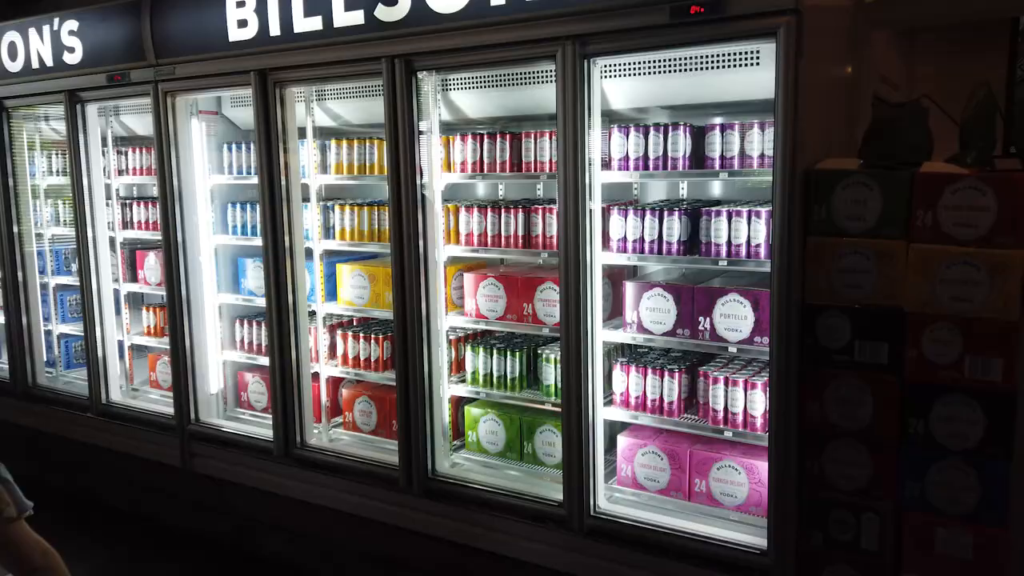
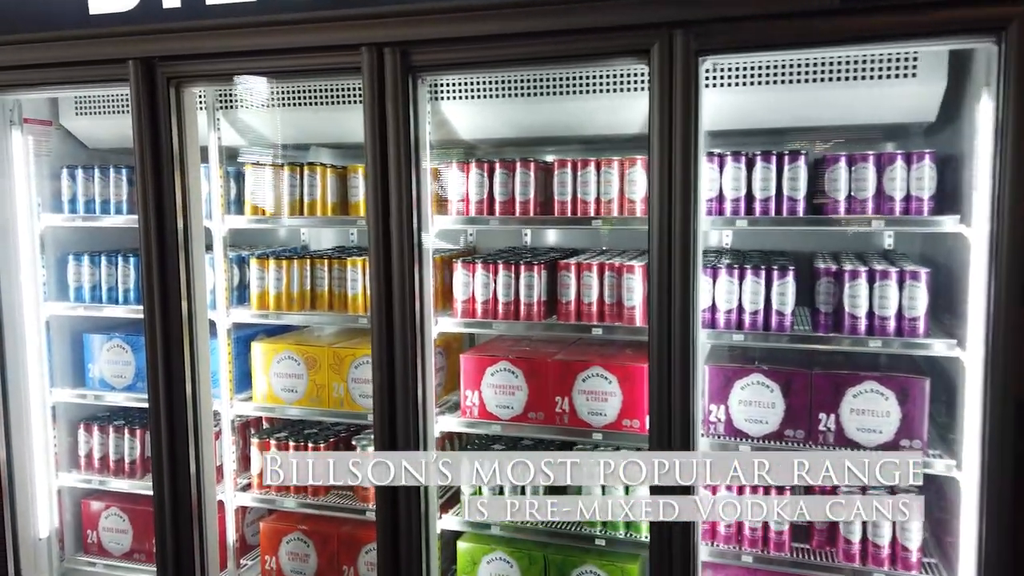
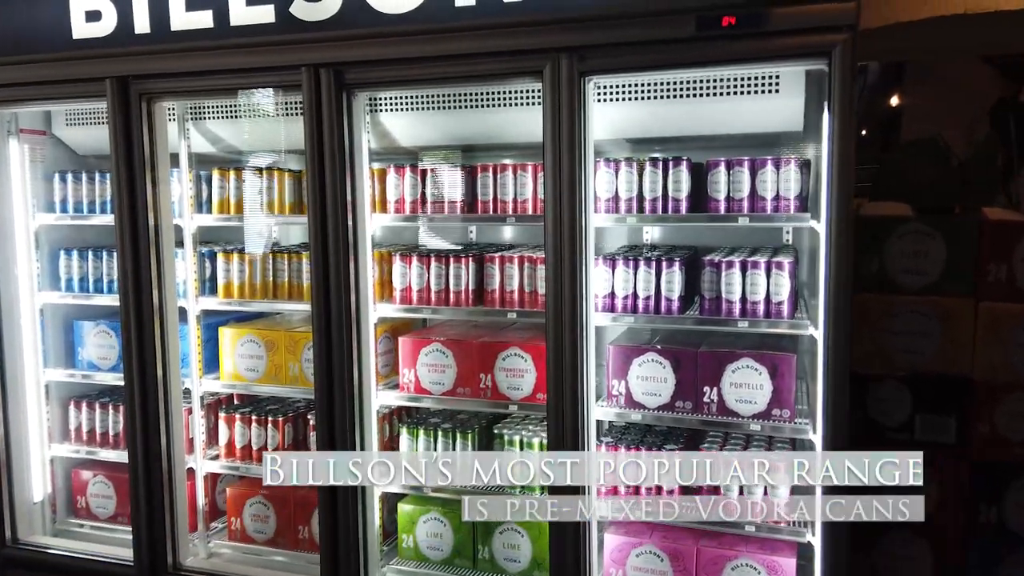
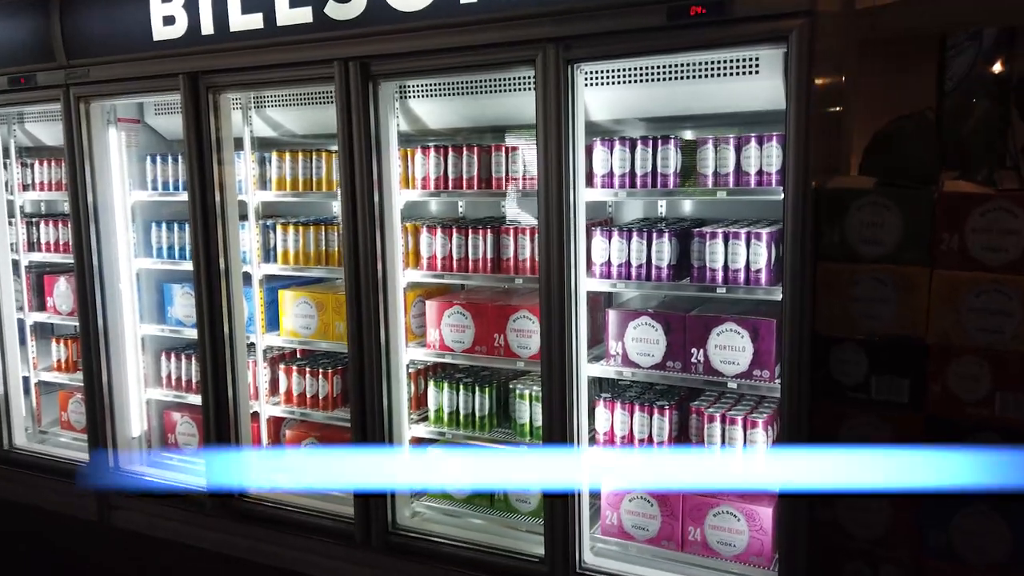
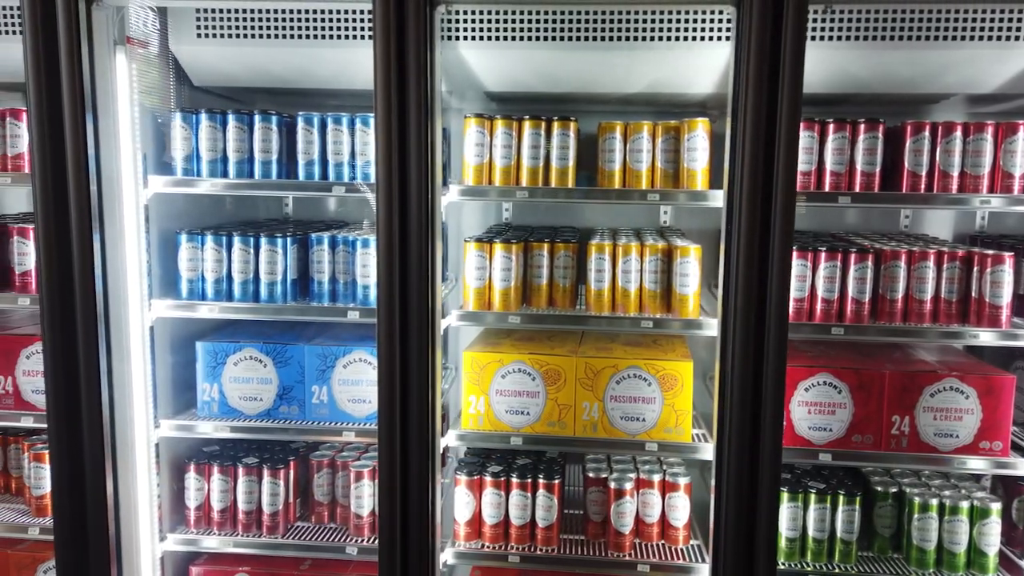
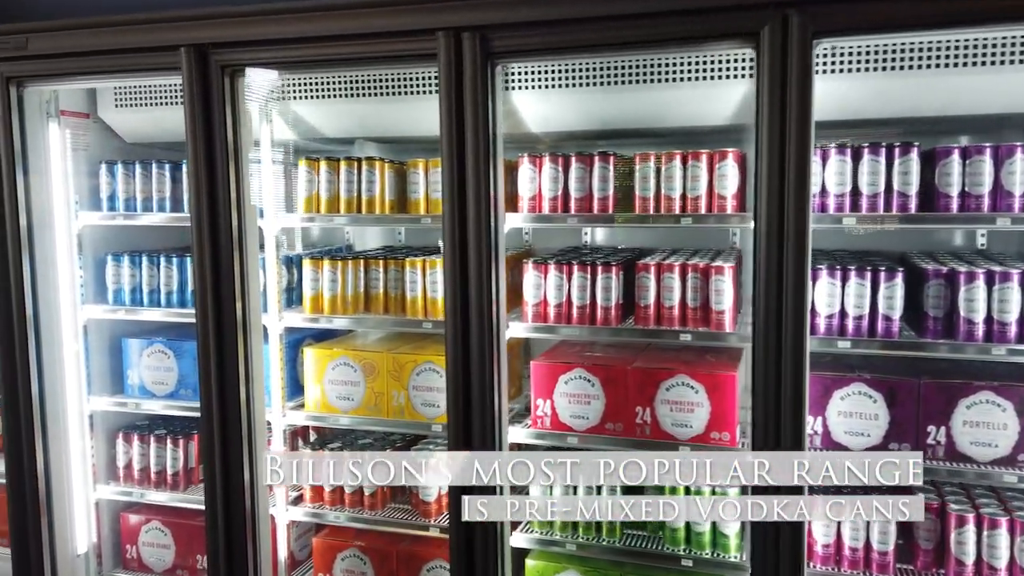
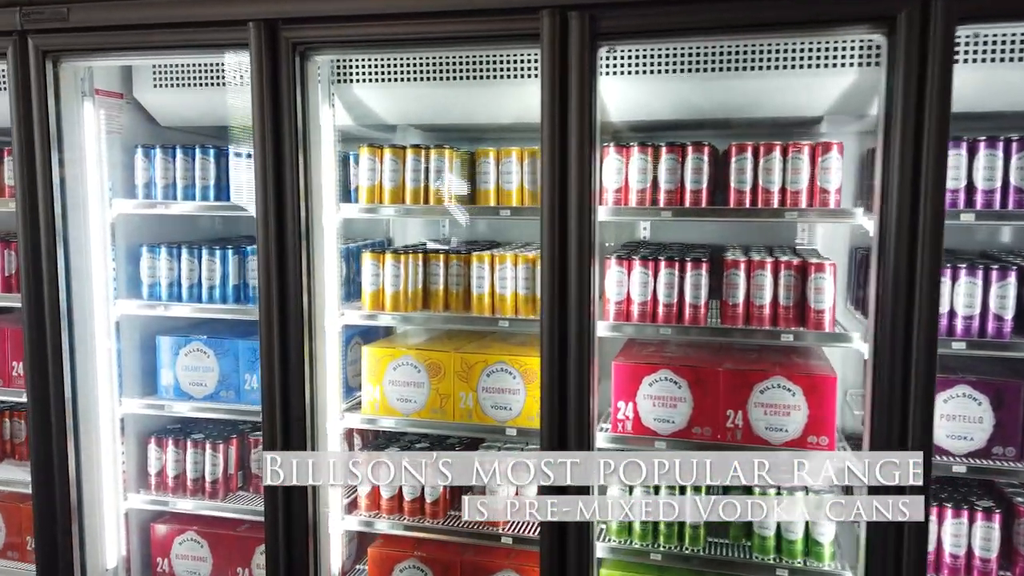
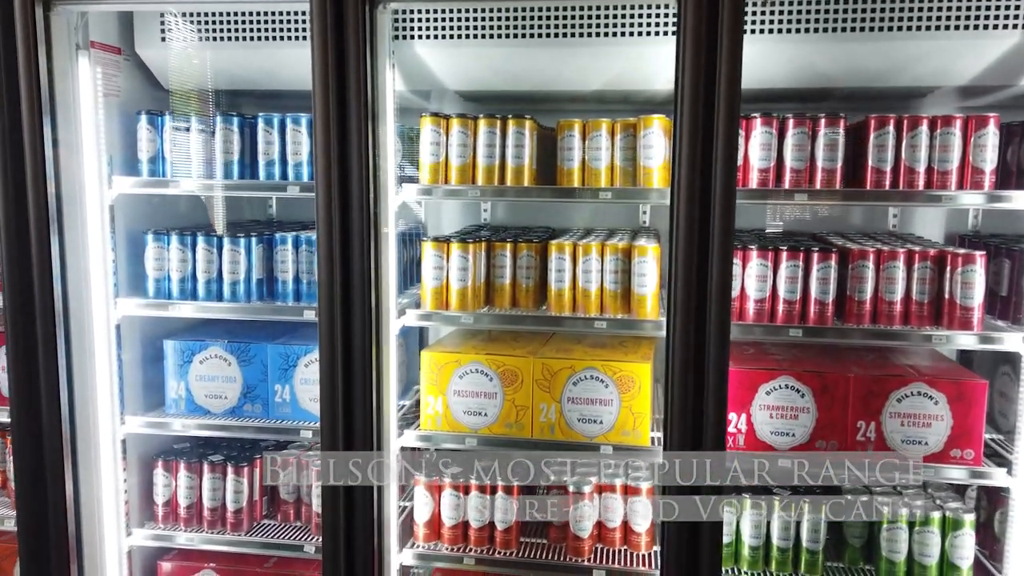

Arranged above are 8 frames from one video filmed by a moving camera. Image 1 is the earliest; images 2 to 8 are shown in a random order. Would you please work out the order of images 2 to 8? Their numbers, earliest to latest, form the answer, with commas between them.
4, 3, 2, 6, 7, 8, 5
